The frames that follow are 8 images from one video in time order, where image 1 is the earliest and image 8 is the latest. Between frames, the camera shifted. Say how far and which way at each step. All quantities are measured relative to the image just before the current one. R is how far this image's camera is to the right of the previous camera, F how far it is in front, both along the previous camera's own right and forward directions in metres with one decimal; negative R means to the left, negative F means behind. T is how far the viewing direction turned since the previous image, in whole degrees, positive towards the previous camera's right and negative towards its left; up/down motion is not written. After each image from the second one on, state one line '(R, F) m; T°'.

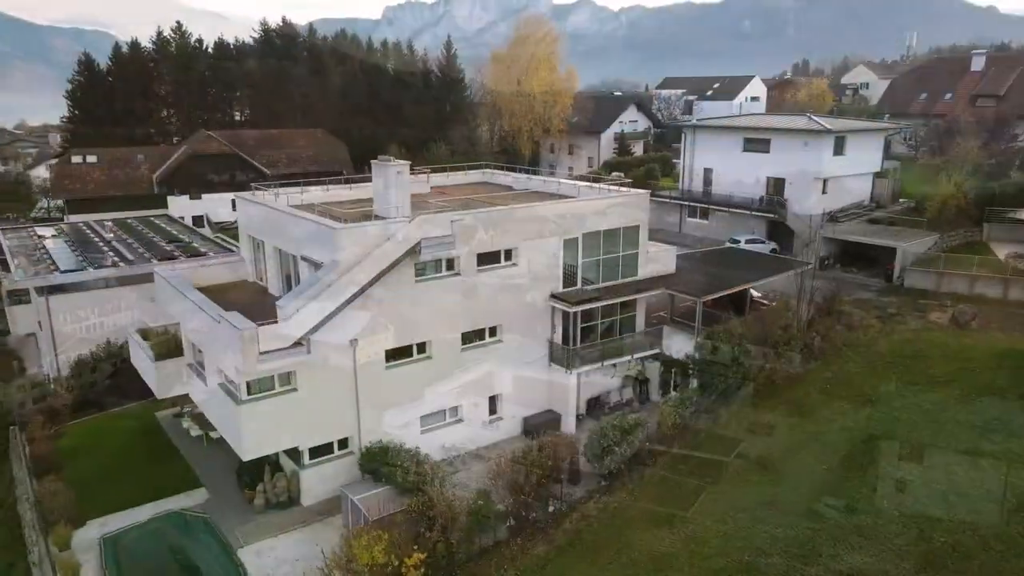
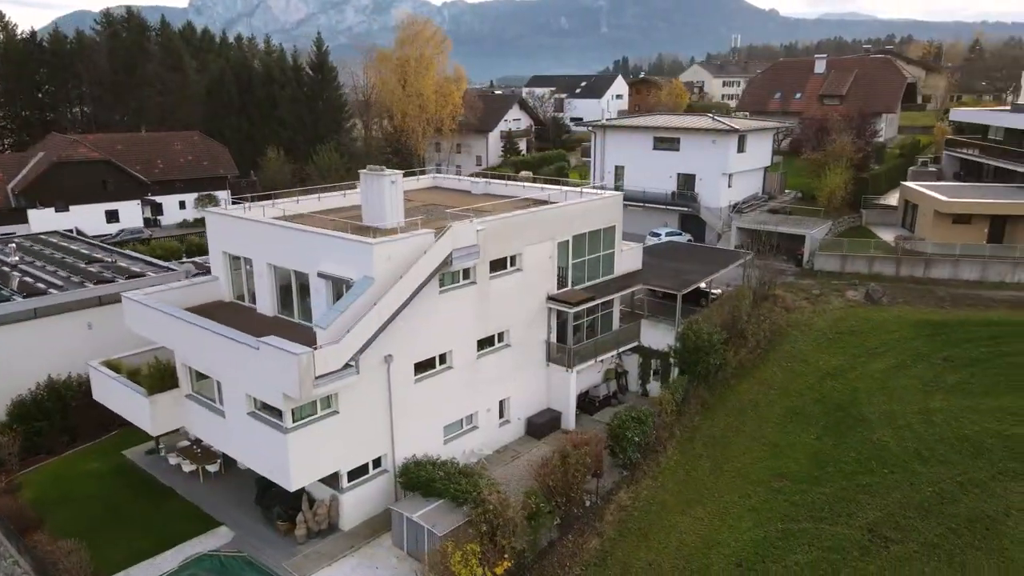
(-4.3, +0.1) m; +12°
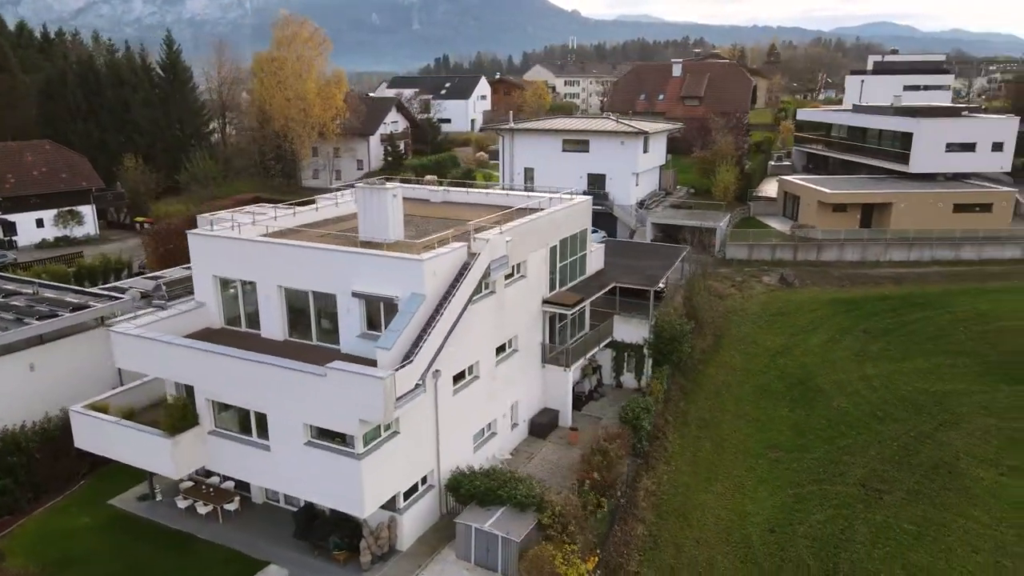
(-4.6, +0.1) m; +13°
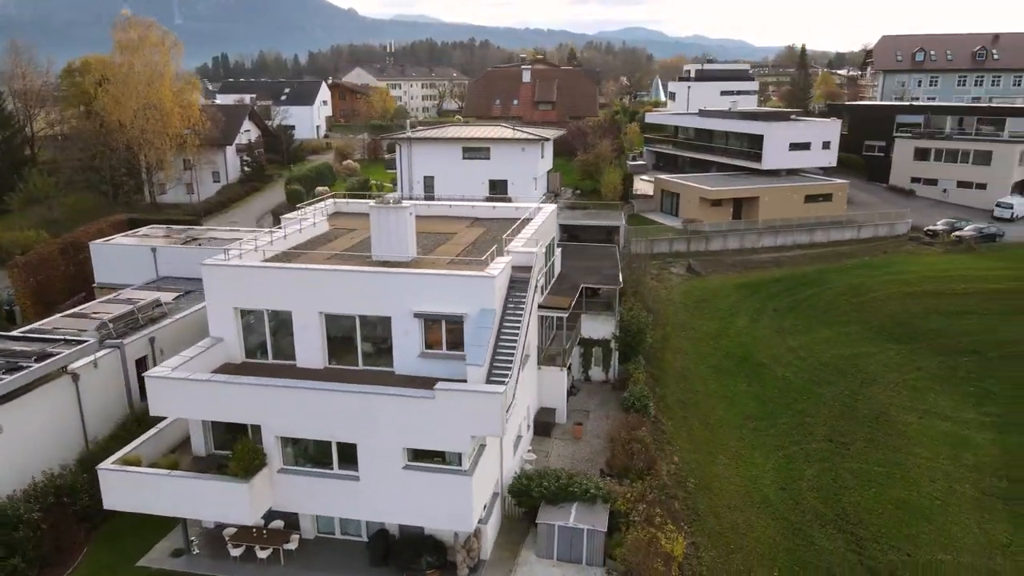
(-5.7, -0.1) m; +15°
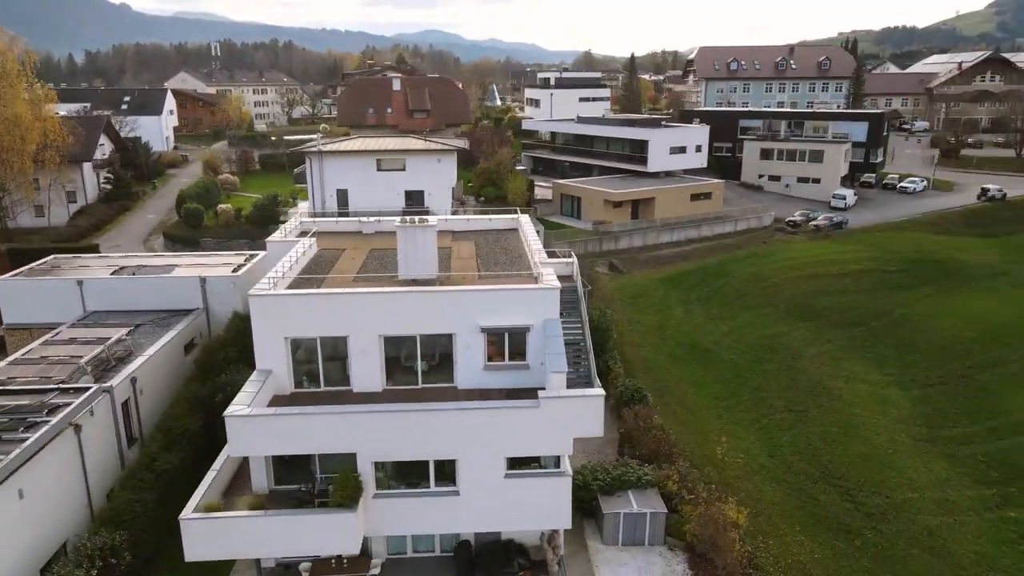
(-5.5, -0.3) m; +14°
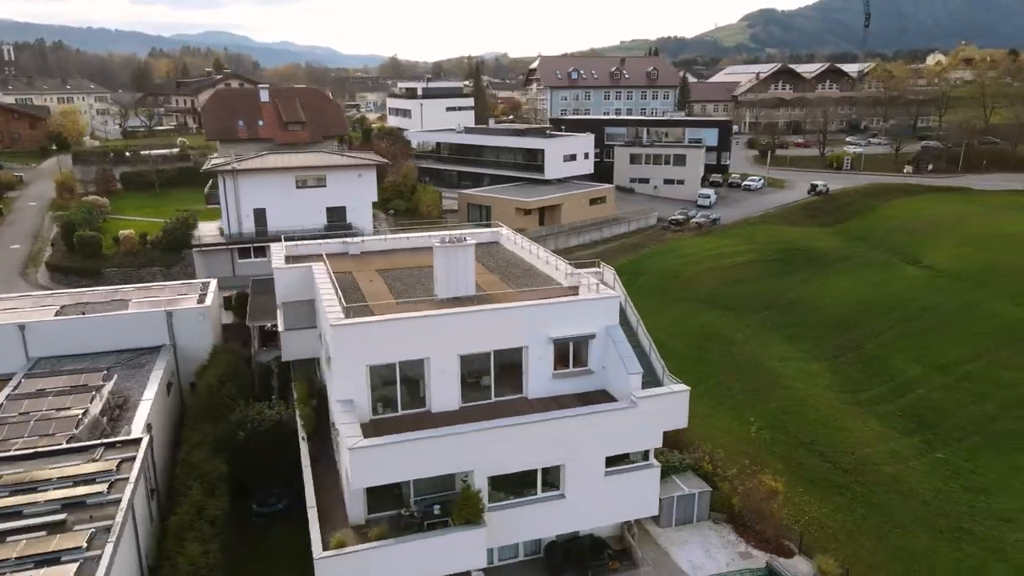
(-5.9, -0.2) m; +14°
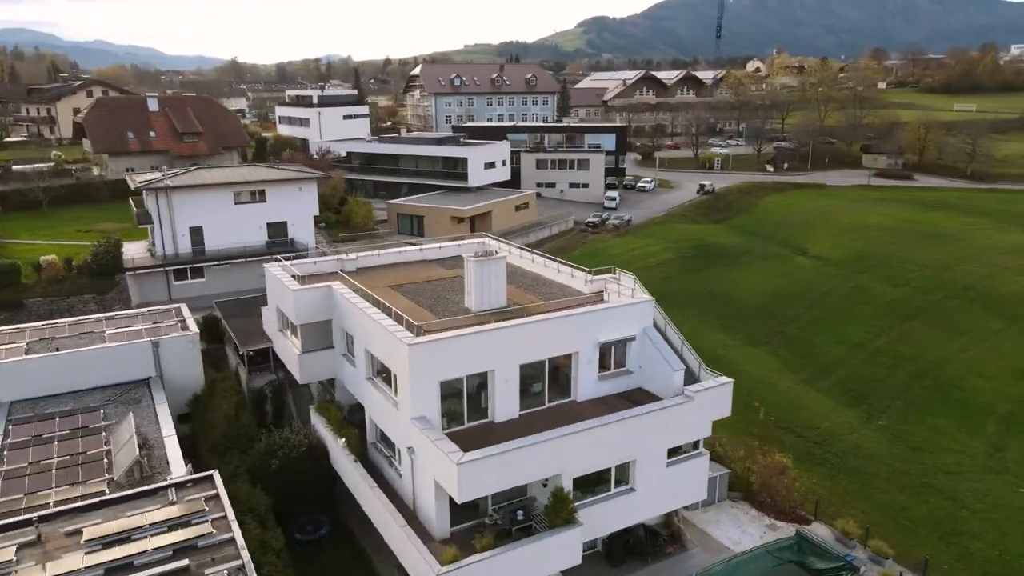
(-4.8, -0.3) m; +11°
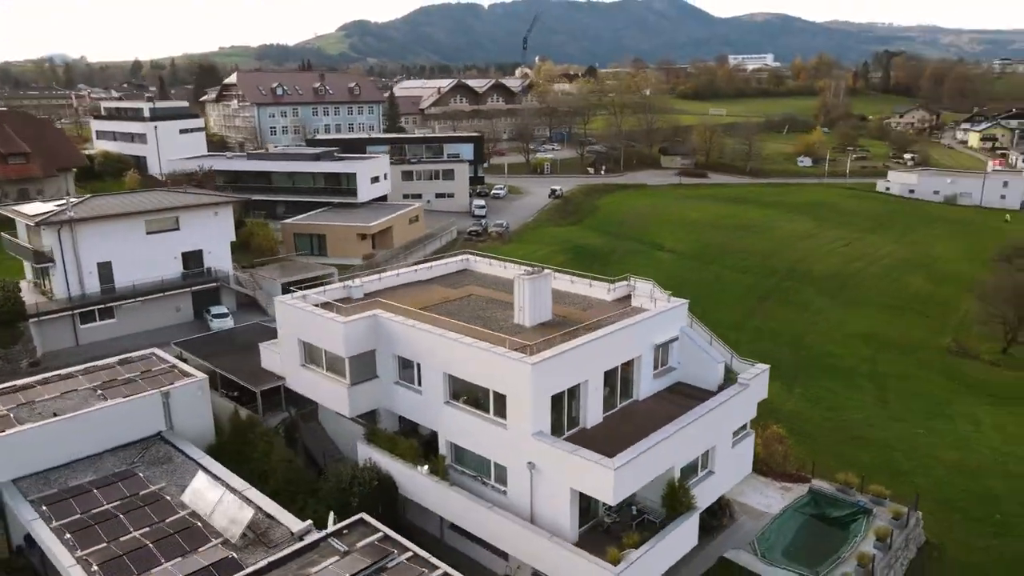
(-7.4, +0.1) m; +16°
